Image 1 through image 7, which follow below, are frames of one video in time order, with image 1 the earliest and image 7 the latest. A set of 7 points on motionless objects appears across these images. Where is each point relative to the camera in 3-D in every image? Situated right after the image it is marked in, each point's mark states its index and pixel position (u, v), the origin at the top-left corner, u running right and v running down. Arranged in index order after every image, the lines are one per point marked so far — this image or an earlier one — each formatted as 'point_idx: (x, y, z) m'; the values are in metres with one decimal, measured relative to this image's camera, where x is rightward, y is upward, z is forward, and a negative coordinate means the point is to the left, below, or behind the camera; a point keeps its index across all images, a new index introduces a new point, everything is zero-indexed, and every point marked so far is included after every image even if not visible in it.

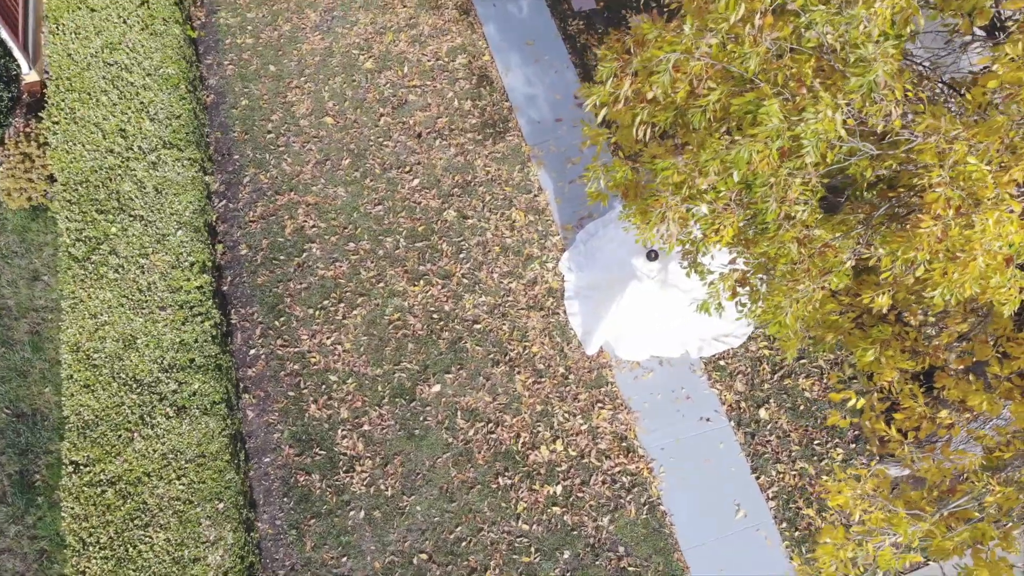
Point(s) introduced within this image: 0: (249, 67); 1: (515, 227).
0: (-2.6, +2.2, +7.6) m
1: (0.0, +0.6, +6.8) m
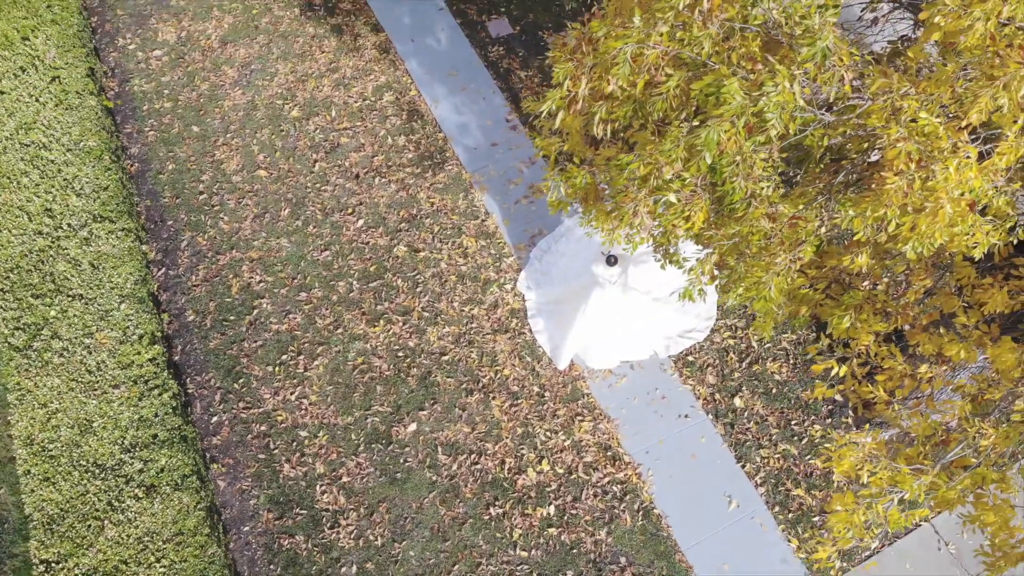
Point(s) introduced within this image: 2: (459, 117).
0: (-3.3, +1.5, +7.4) m
1: (-0.4, +0.3, +6.8) m
2: (-0.5, +1.7, +7.5) m
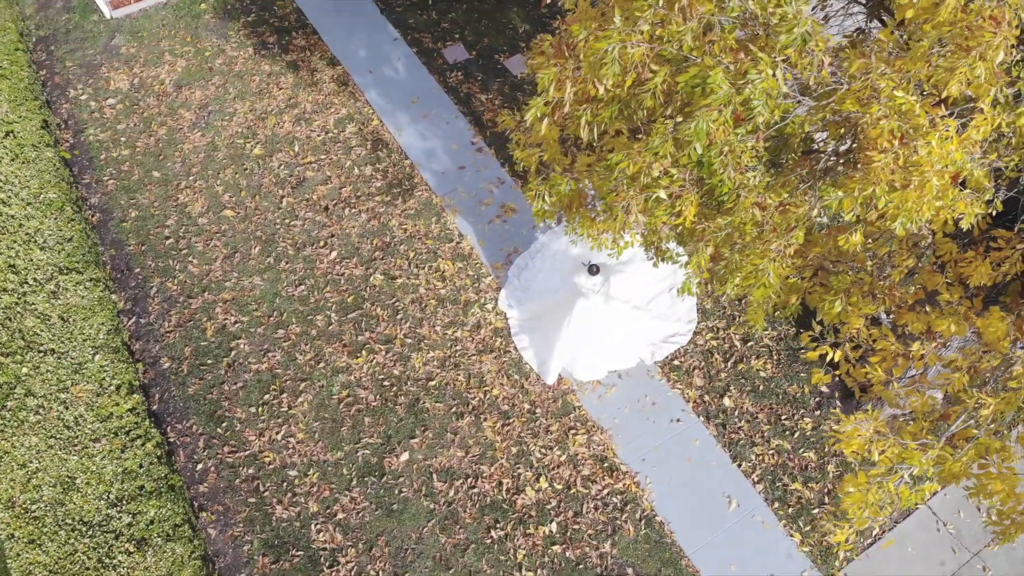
0: (-3.6, +1.0, +7.3) m
1: (-0.6, +0.1, +6.7) m
2: (-0.9, +1.4, +7.5) m
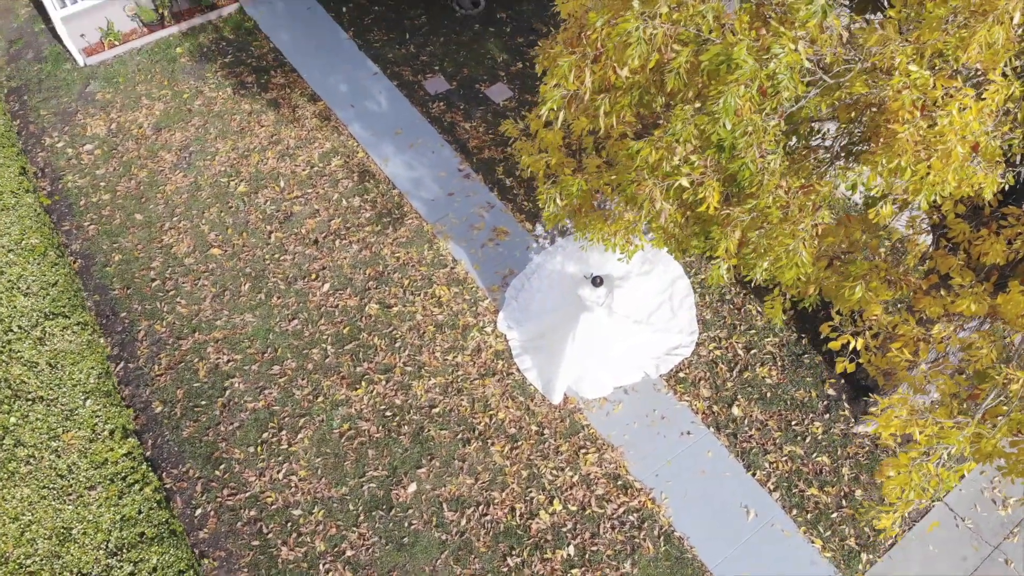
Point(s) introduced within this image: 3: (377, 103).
0: (-3.7, +0.6, +7.1) m
1: (-0.6, -0.1, +6.6) m
2: (-1.0, +1.1, +7.5) m
3: (-1.4, +2.0, +8.1) m
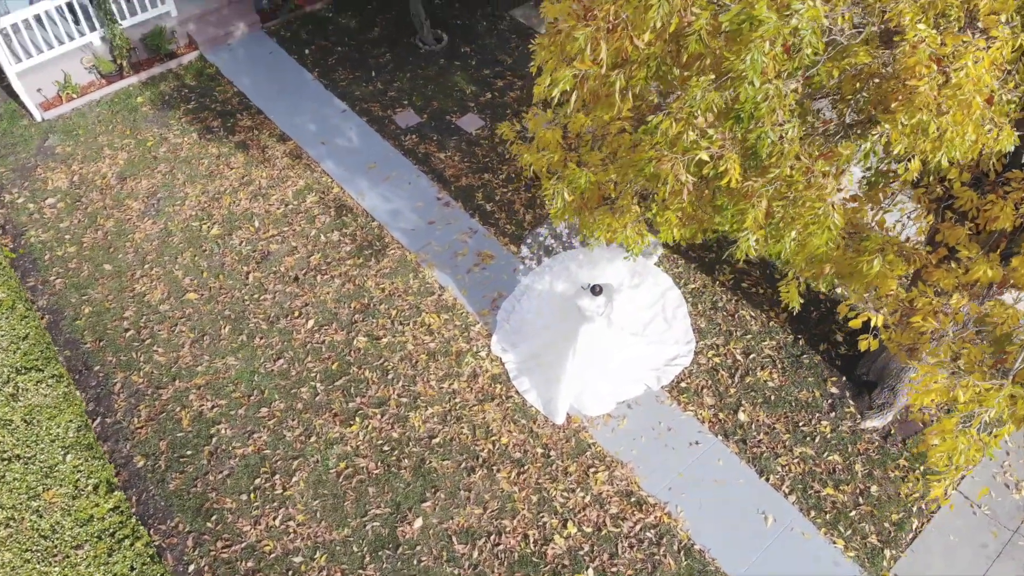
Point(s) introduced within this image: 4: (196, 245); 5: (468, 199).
0: (-3.8, +0.1, +6.8) m
1: (-0.7, -0.4, +6.5) m
2: (-1.2, +0.8, +7.4) m
3: (-1.7, +1.6, +8.0) m
4: (-2.9, +0.4, +7.1) m
5: (-0.4, +0.9, +7.4) m
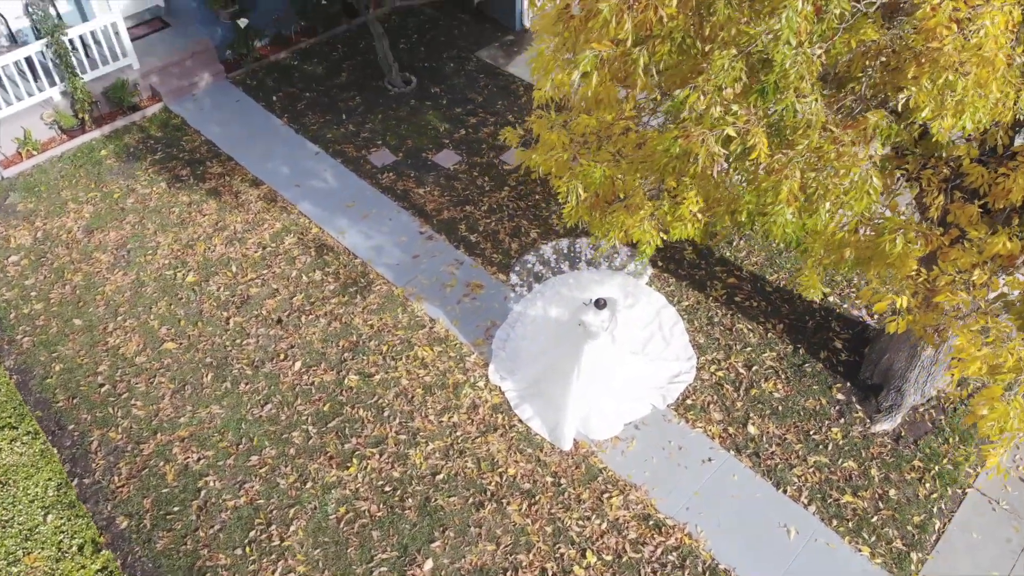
0: (-3.9, -0.4, +6.5) m
1: (-0.7, -0.6, +6.2) m
2: (-1.3, +0.4, +7.2) m
3: (-1.9, +1.1, +7.9) m
4: (-3.0, 0.0, +6.8) m
5: (-0.6, +0.5, +7.3) m
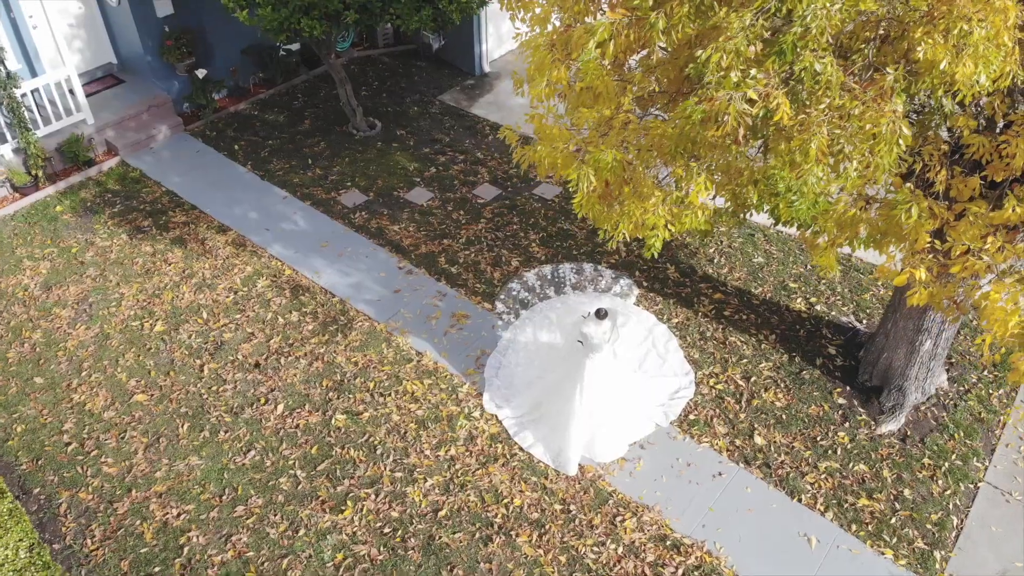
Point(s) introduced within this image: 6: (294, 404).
0: (-3.9, -0.8, +6.0) m
1: (-0.7, -0.8, +6.0) m
2: (-1.5, +0.1, +7.0) m
3: (-2.2, +0.6, +7.7) m
4: (-3.1, -0.5, +6.4) m
5: (-0.7, +0.2, +7.1) m
6: (-1.7, -0.9, +5.9) m
